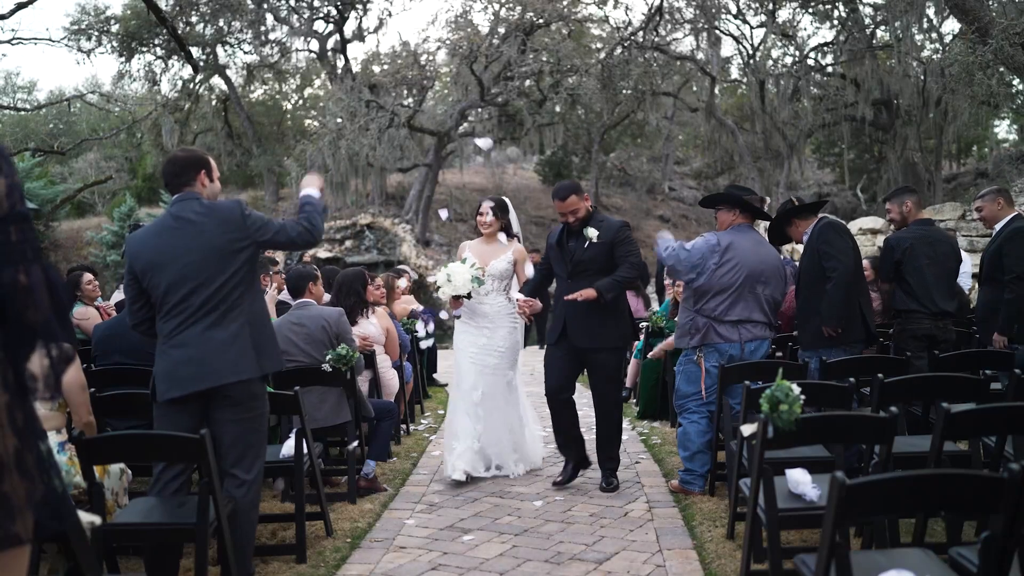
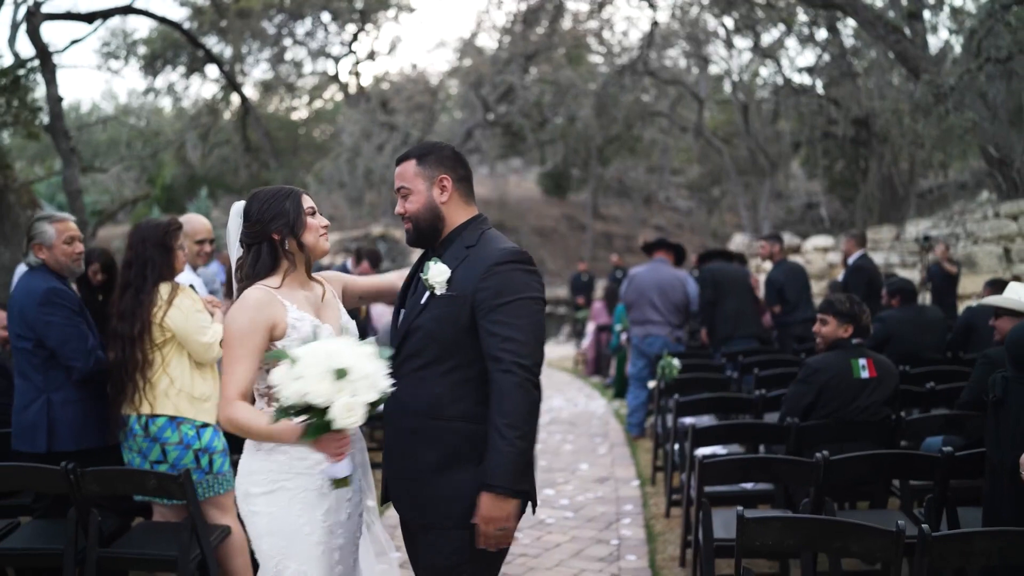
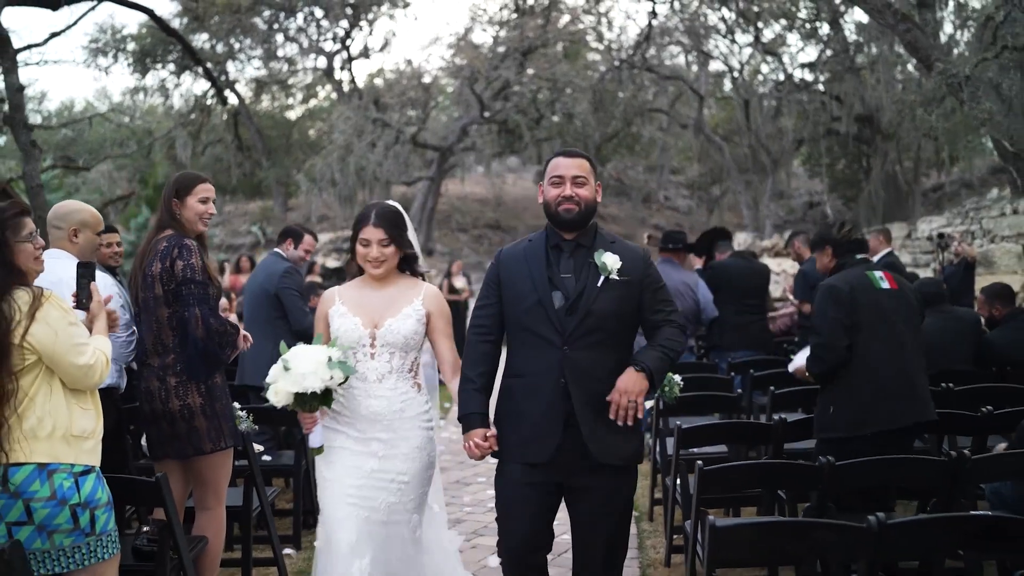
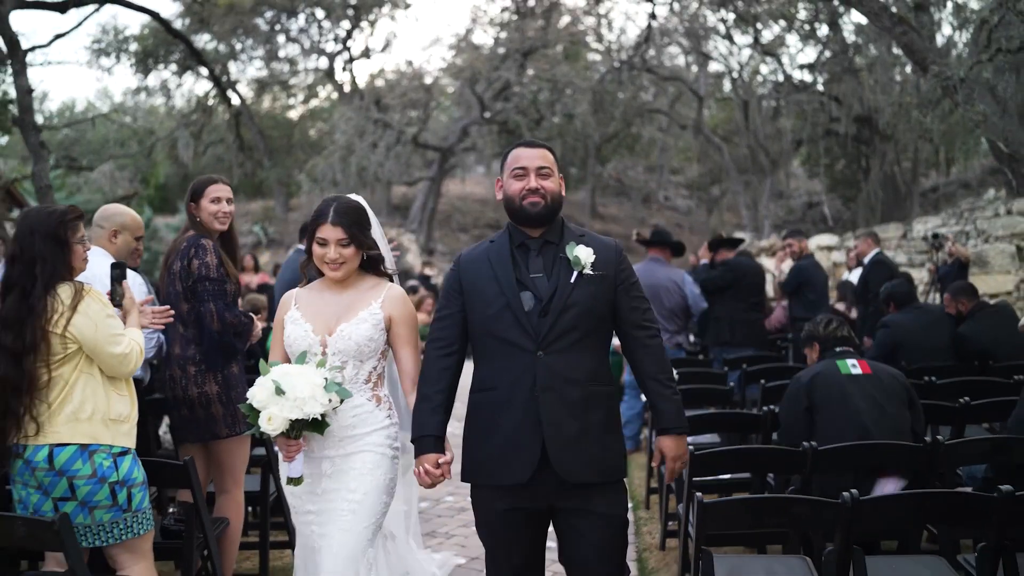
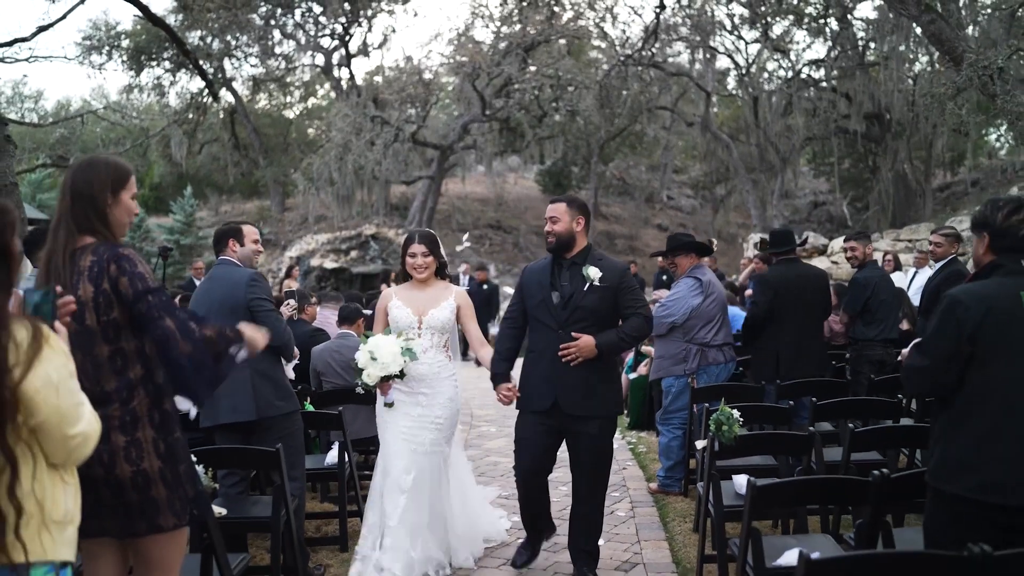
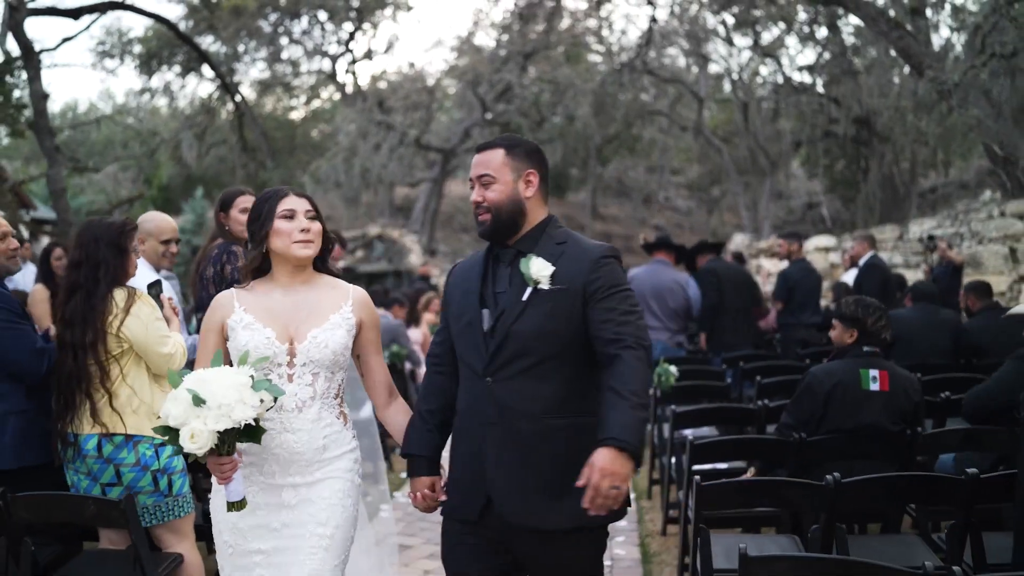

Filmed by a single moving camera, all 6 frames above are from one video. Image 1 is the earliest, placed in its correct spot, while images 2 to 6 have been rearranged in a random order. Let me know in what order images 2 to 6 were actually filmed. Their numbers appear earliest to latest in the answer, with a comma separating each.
5, 3, 4, 6, 2
